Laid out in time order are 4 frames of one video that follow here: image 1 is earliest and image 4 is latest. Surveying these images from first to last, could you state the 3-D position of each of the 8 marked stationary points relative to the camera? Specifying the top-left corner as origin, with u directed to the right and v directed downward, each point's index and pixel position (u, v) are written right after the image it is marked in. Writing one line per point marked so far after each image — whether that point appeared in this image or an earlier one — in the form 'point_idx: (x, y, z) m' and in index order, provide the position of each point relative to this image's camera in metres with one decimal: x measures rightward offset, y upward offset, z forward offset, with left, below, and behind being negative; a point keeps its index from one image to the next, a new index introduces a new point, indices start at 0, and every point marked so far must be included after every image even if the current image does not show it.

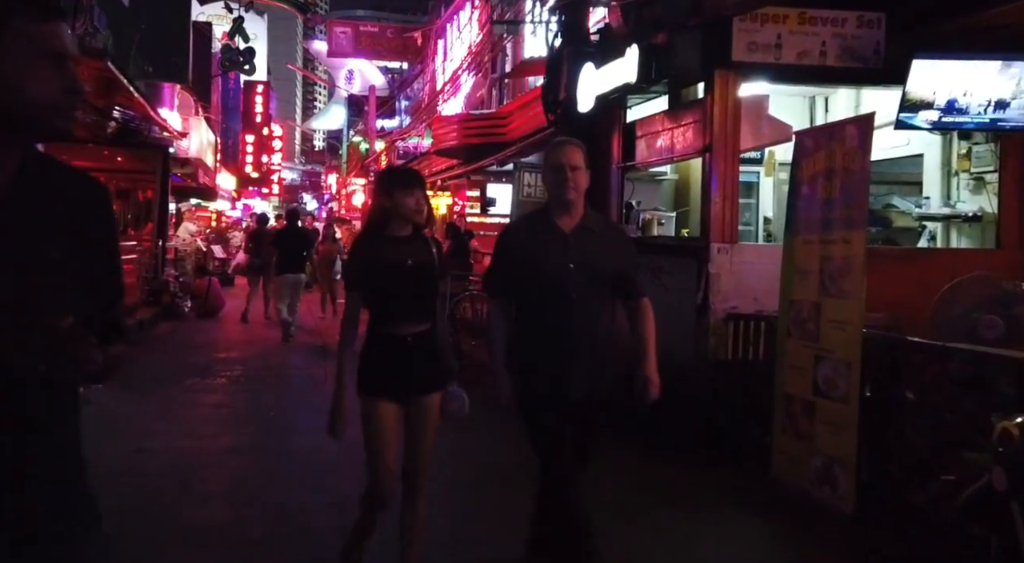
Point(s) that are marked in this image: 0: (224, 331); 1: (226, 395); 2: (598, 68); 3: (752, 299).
0: (-5.0, -0.8, +15.0) m
1: (-3.1, -1.2, +9.0) m
2: (+0.9, +2.2, +8.6) m
3: (+2.0, -0.1, +6.9) m
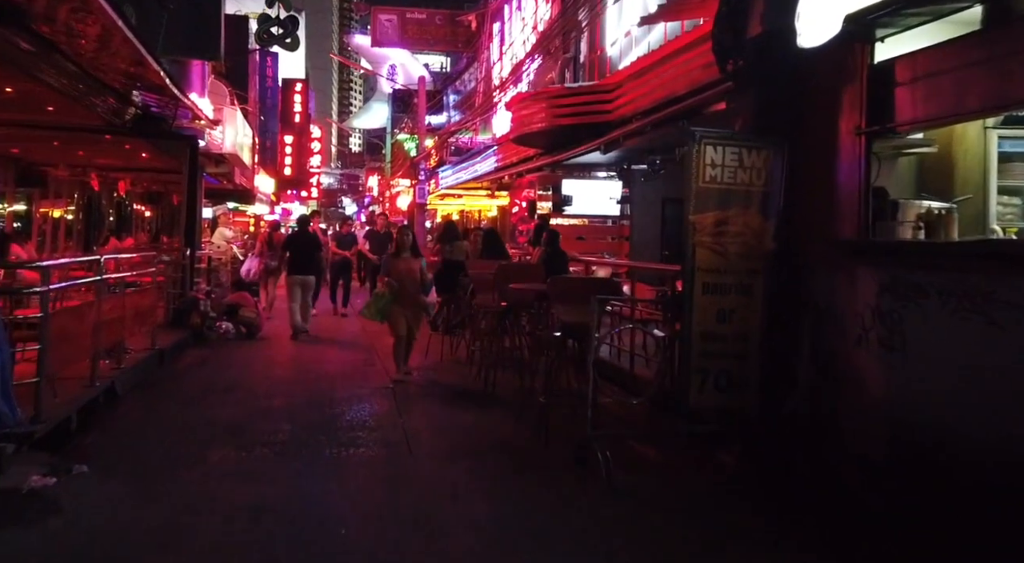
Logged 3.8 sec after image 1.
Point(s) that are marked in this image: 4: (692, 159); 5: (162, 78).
0: (-3.5, -1.1, +12.1) m
1: (-1.8, -1.4, +6.1) m
2: (+2.1, +2.0, +5.4) m
3: (+3.2, -0.3, +3.8) m
4: (+1.3, +0.9, +6.2) m
5: (-5.3, +3.1, +12.9) m
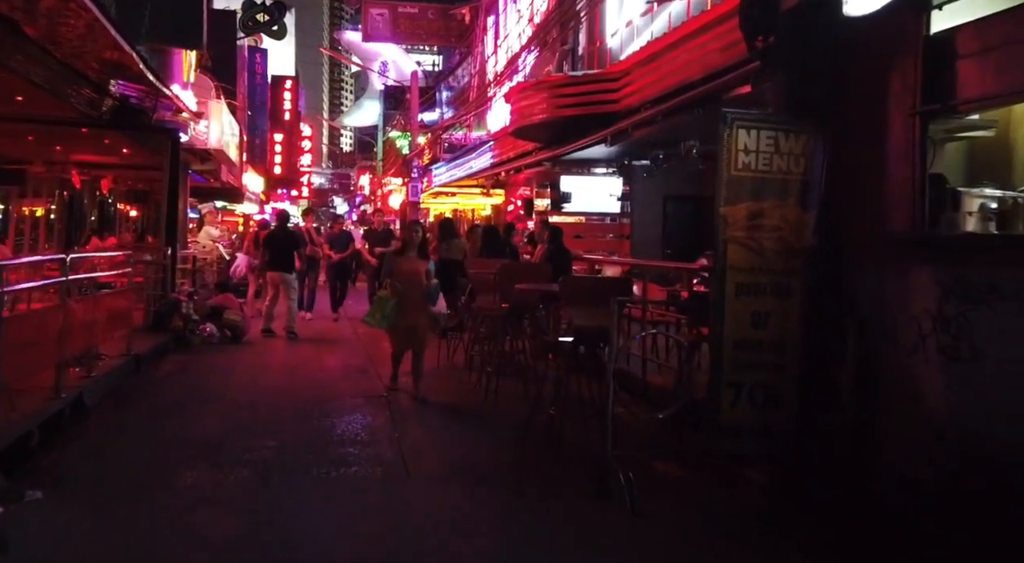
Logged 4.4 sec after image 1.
0: (-3.5, -1.1, +11.4) m
1: (-1.7, -1.5, +5.4) m
2: (+2.2, +2.0, +4.8) m
3: (+3.3, -0.3, +3.1) m
4: (+1.4, +0.9, +5.5) m
5: (-5.3, +3.1, +12.1) m
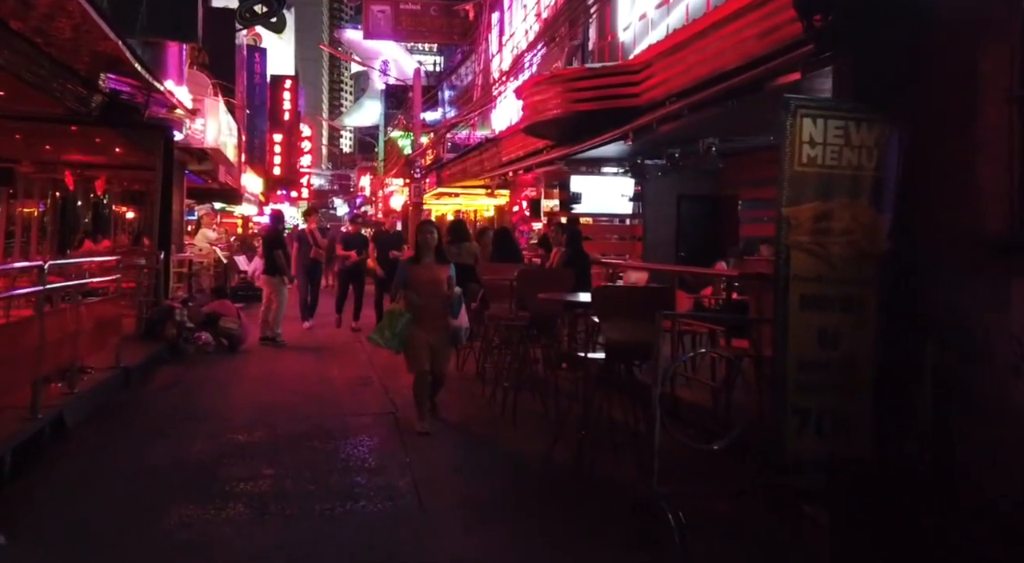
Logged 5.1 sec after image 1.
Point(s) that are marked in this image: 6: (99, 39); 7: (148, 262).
0: (-3.3, -1.2, +10.7) m
1: (-1.5, -1.5, +4.7) m
2: (+2.4, +1.9, +4.1) m
3: (+3.4, -0.4, +2.4) m
4: (+1.5, +0.8, +4.8) m
5: (-5.1, +3.0, +11.4) m
6: (-5.0, +3.0, +10.3) m
7: (-5.2, +0.3, +12.1) m
